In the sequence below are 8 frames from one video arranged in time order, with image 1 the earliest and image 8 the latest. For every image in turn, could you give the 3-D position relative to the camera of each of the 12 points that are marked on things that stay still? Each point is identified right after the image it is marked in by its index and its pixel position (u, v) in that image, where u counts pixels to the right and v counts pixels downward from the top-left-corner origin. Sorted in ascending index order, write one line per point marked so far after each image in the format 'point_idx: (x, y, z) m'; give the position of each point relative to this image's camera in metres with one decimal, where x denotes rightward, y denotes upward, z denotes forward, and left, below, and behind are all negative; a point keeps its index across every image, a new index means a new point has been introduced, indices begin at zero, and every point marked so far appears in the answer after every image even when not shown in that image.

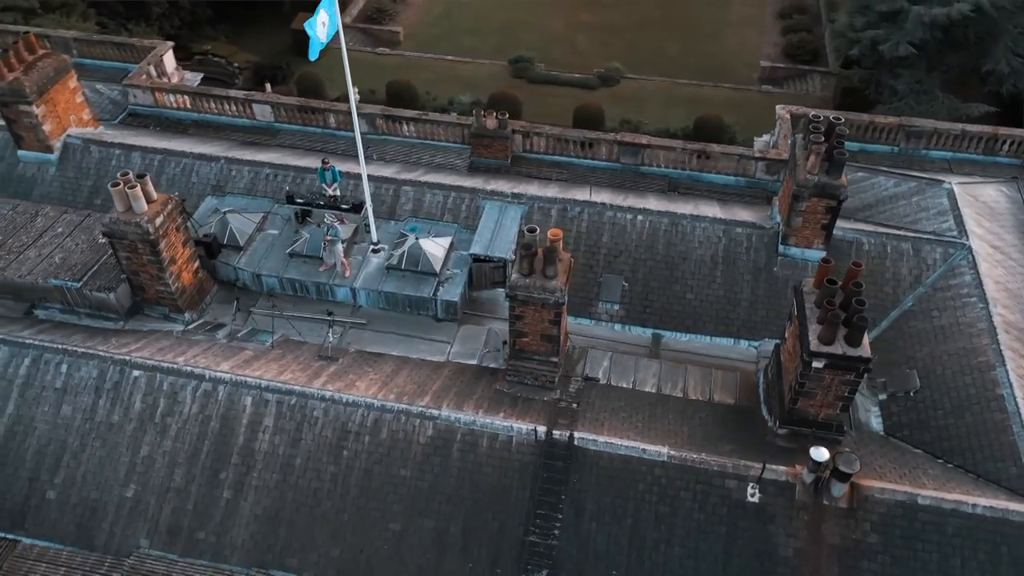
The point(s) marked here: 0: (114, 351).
0: (-6.8, -1.1, +14.3) m
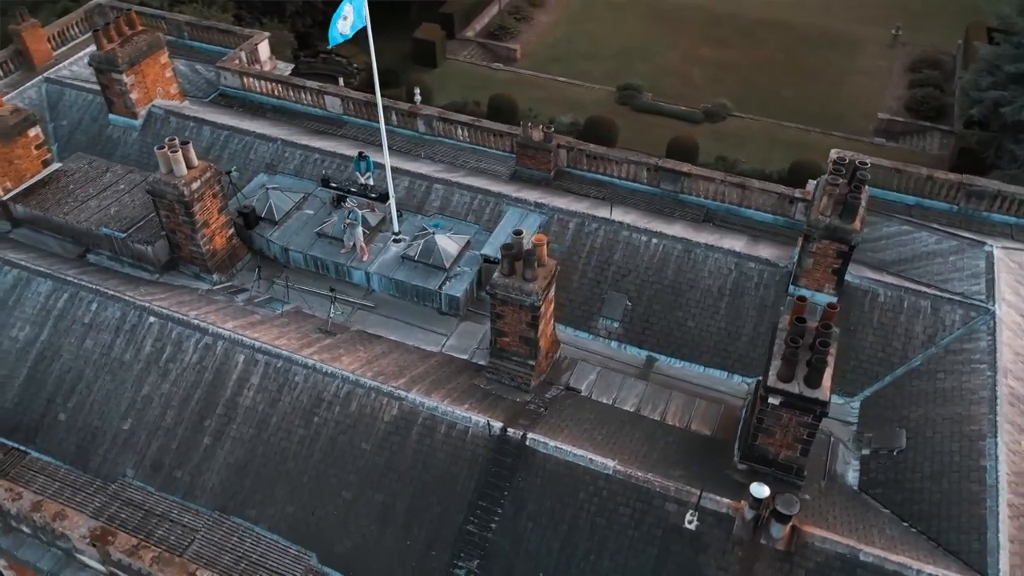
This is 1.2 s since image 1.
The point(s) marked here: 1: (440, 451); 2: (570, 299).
0: (-7.1, -0.2, +15.7) m
1: (-1.2, -2.6, +13.4) m
2: (+1.2, -0.2, +17.0) m
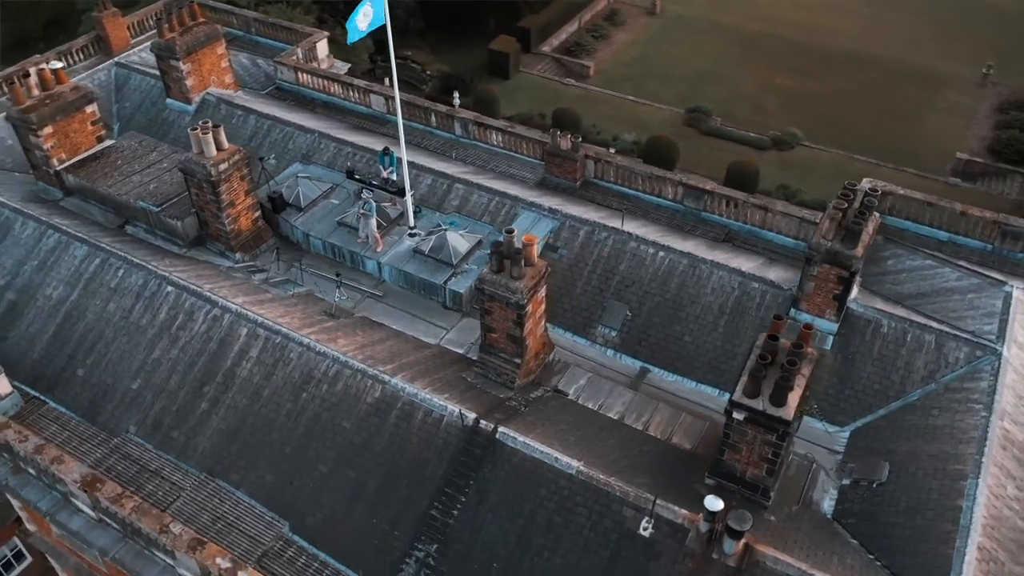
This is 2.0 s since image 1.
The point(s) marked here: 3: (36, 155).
0: (-7.1, +0.4, +16.7) m
1: (-1.6, -2.4, +13.8) m
2: (+1.2, -0.3, +17.2) m
3: (-10.9, +3.0, +19.1) m
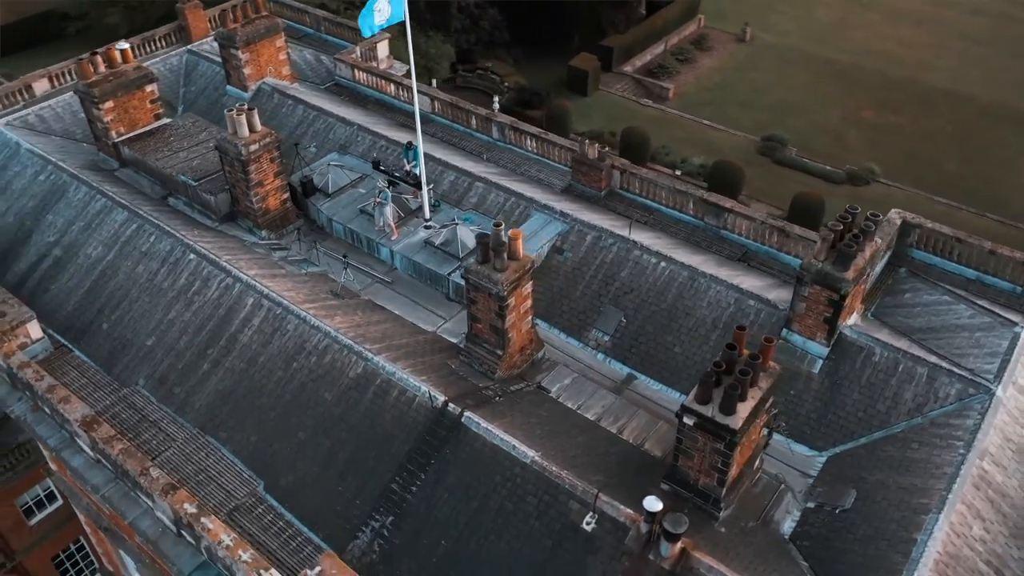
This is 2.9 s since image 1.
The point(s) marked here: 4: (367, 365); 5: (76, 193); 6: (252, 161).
0: (-7.0, +1.1, +17.9) m
1: (-2.1, -2.1, +14.4) m
2: (+1.2, -0.4, +17.5) m
3: (-10.3, +4.0, +20.7) m
4: (-2.6, -1.4, +14.9) m
5: (-10.2, +2.2, +19.5) m
6: (-5.7, +2.8, +18.1) m
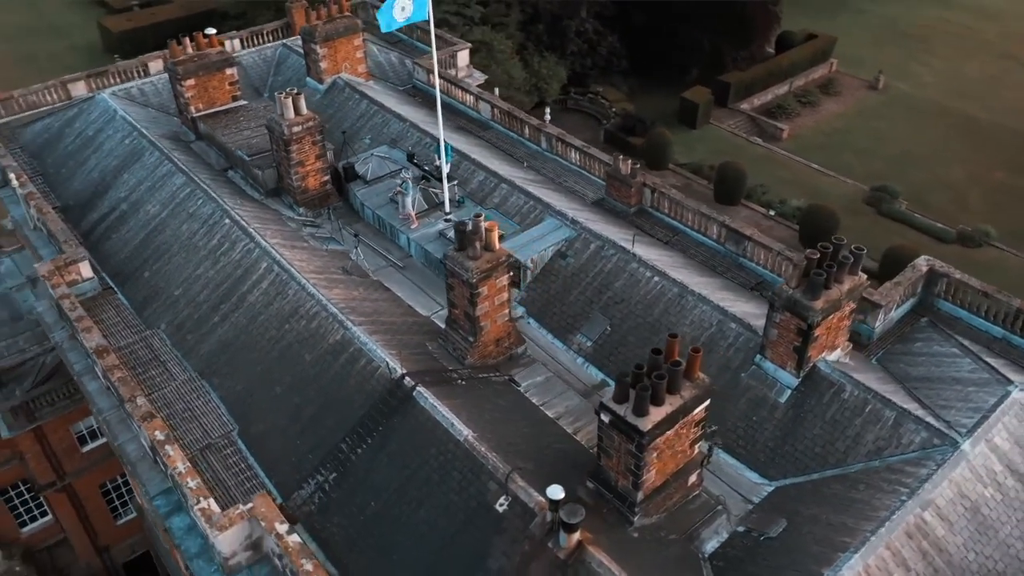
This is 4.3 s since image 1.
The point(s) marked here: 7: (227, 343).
0: (-6.7, +2.0, +19.7) m
1: (-2.9, -1.7, +15.4) m
2: (+1.1, -0.5, +17.9) m
3: (-9.2, +5.2, +23.0) m
4: (-3.2, -0.9, +15.9) m
5: (-9.5, +3.4, +21.7) m
6: (-5.2, +3.5, +19.7) m
7: (-5.9, -1.1, +17.2) m
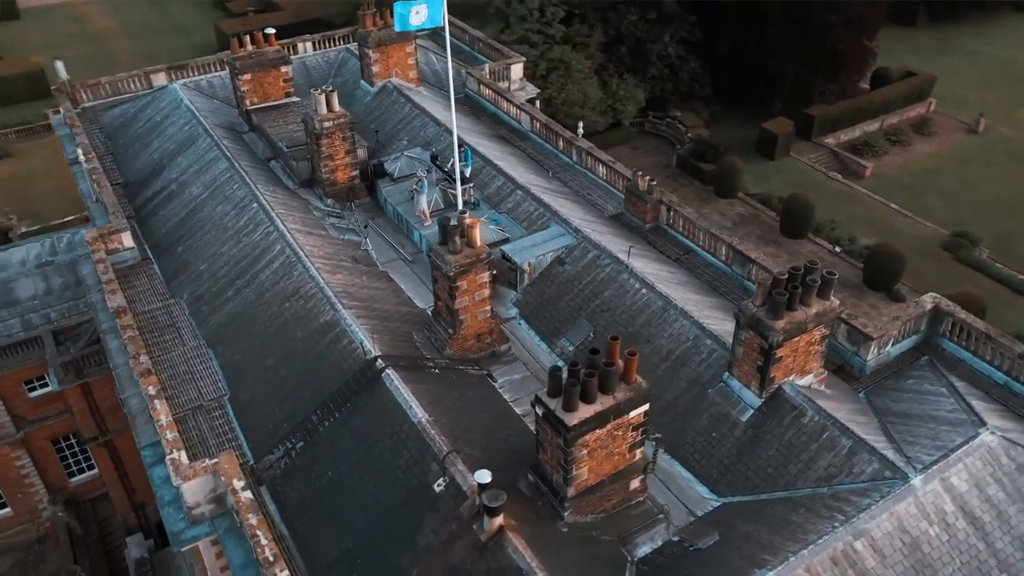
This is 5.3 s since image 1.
0: (-6.4, +2.5, +21.1) m
1: (-3.5, -1.3, +16.3) m
2: (+0.9, -0.6, +18.3) m
3: (-8.2, +5.7, +24.8) m
4: (-3.6, -0.5, +16.9) m
5: (-8.8, +4.1, +23.5) m
6: (-4.7, +3.8, +20.9) m
7: (-6.2, -0.6, +18.4) m
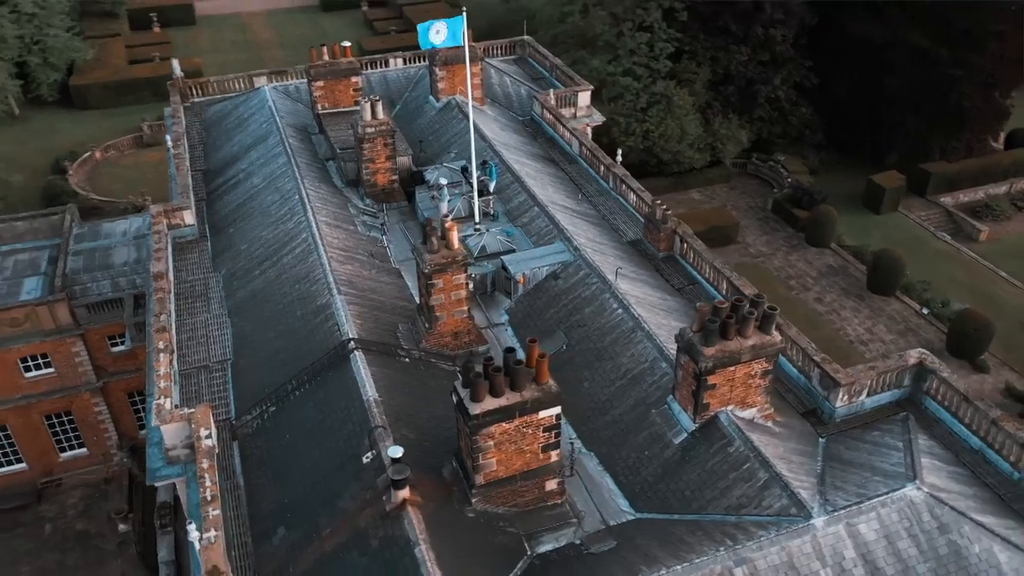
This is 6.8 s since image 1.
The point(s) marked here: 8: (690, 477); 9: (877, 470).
0: (-5.8, +2.9, +23.2) m
1: (-4.1, -1.0, +17.9) m
2: (+0.5, -0.8, +19.2) m
3: (-6.5, +6.2, +27.2) m
4: (-4.1, -0.2, +18.5) m
5: (-7.5, +4.6, +26.0) m
6: (-4.0, +4.1, +22.8) m
7: (-6.3, -0.1, +20.5) m
8: (+3.2, -3.3, +14.8) m
9: (+6.5, -3.2, +14.8) m
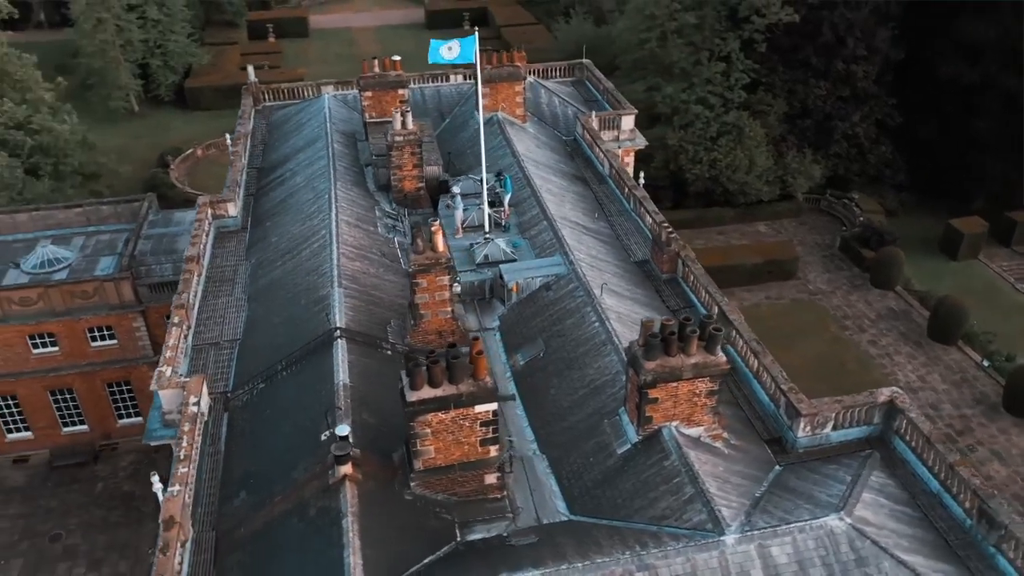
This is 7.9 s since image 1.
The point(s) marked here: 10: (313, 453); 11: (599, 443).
0: (-5.2, +3.0, +24.8) m
1: (-4.6, -0.8, +19.2) m
2: (+0.2, -1.0, +20.0) m
3: (-5.2, +6.2, +28.9) m
4: (-4.4, -0.1, +19.9) m
5: (-6.5, +4.8, +27.9) m
6: (-3.4, +4.1, +24.2) m
7: (-6.3, +0.2, +22.1) m
8: (+2.1, -3.6, +15.2) m
9: (+5.4, -3.8, +14.8) m
10: (-3.8, -3.2, +15.7) m
11: (+1.7, -3.0, +16.3) m
